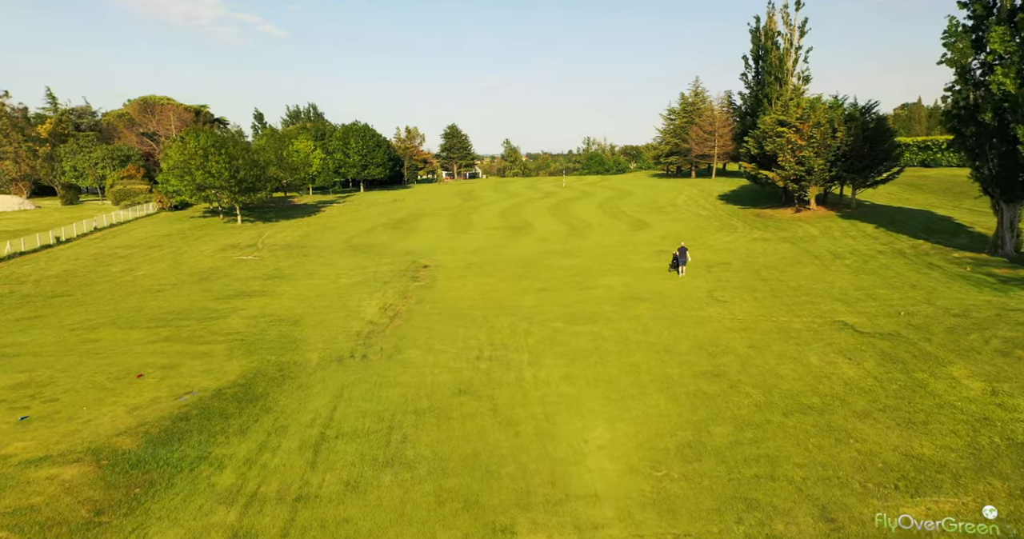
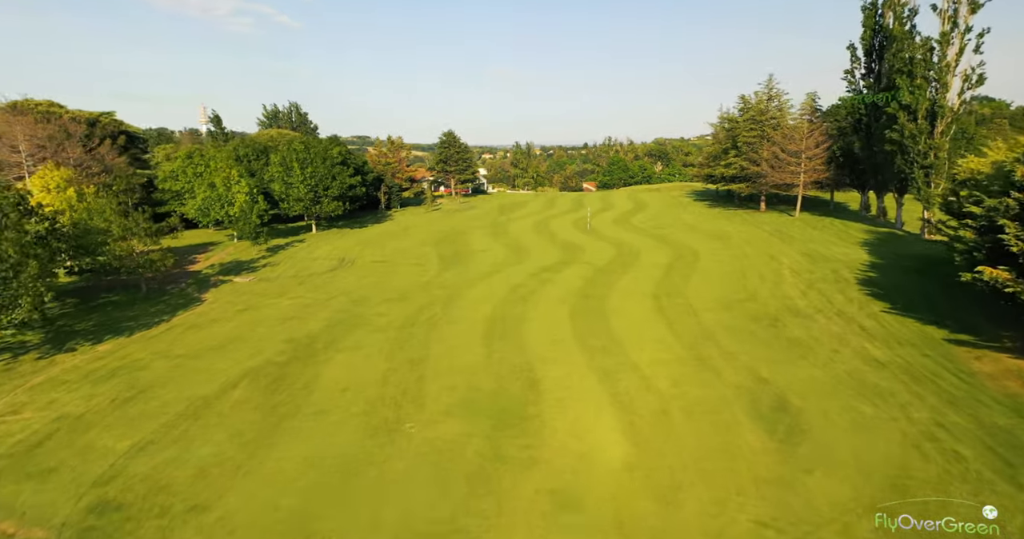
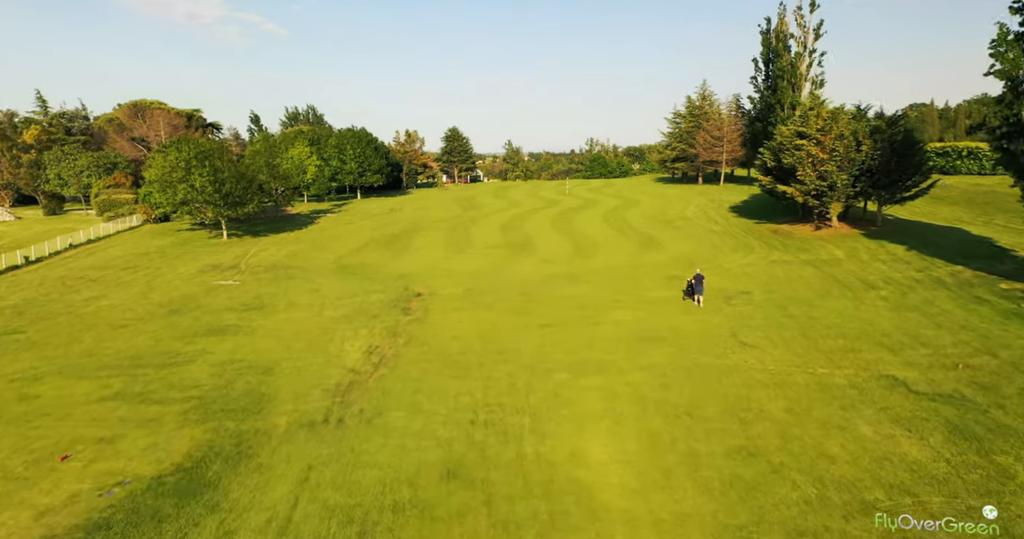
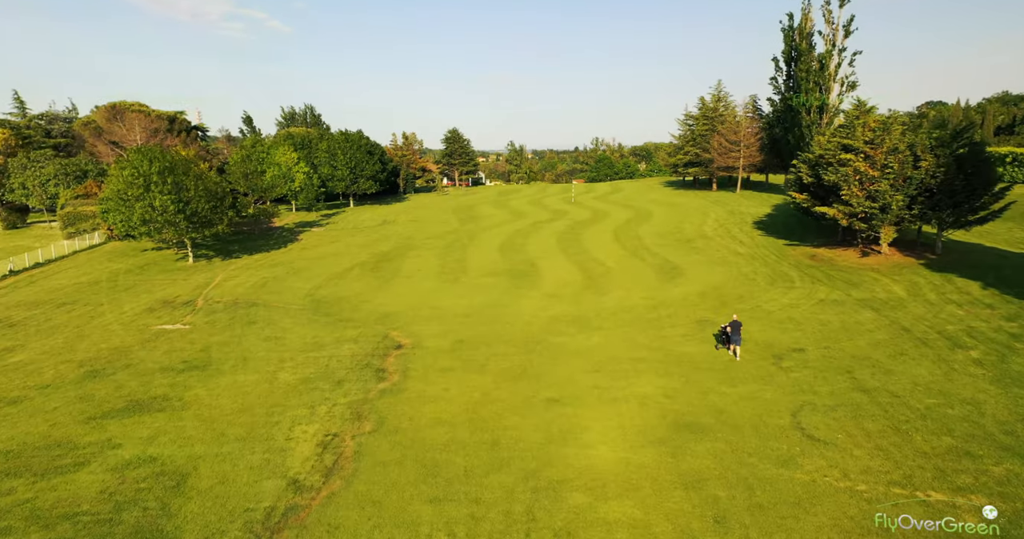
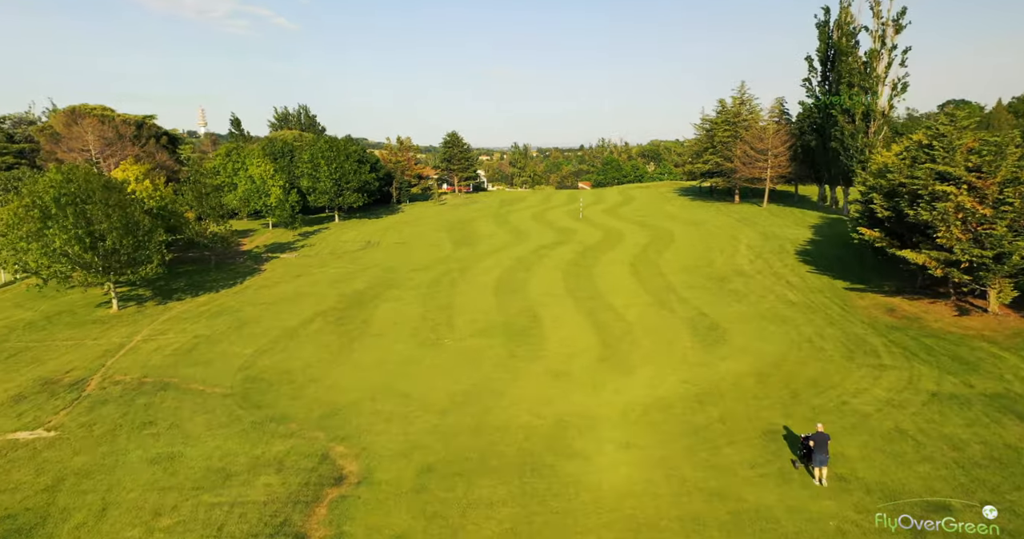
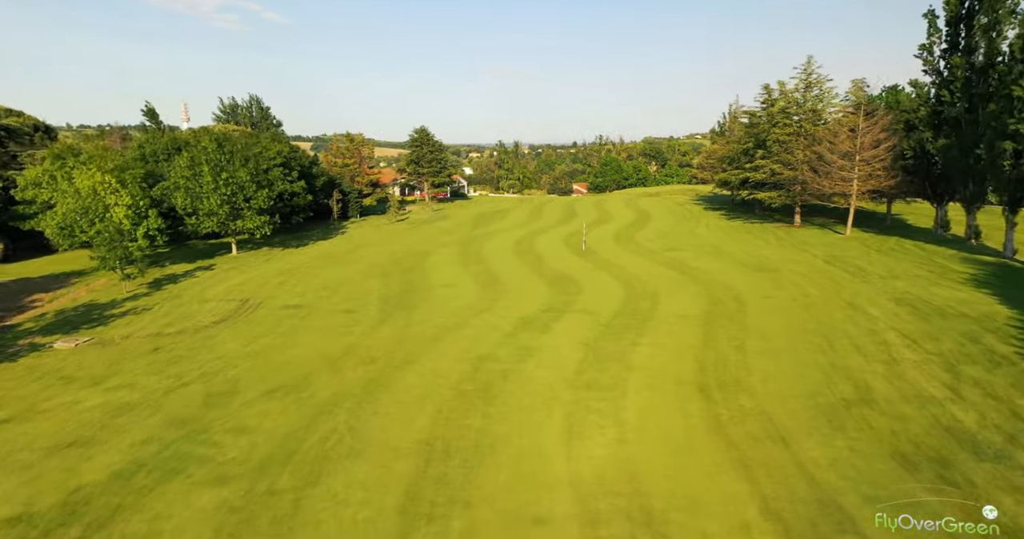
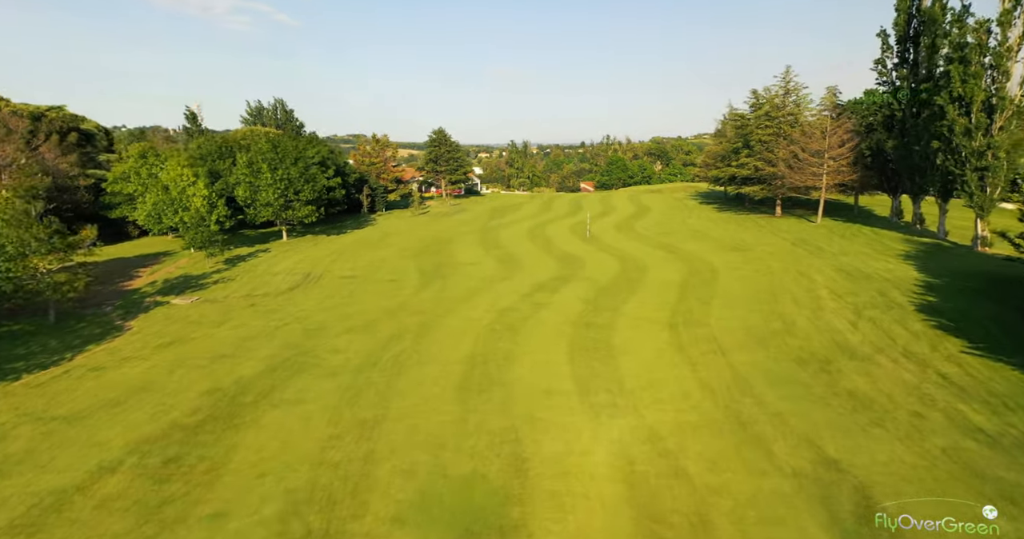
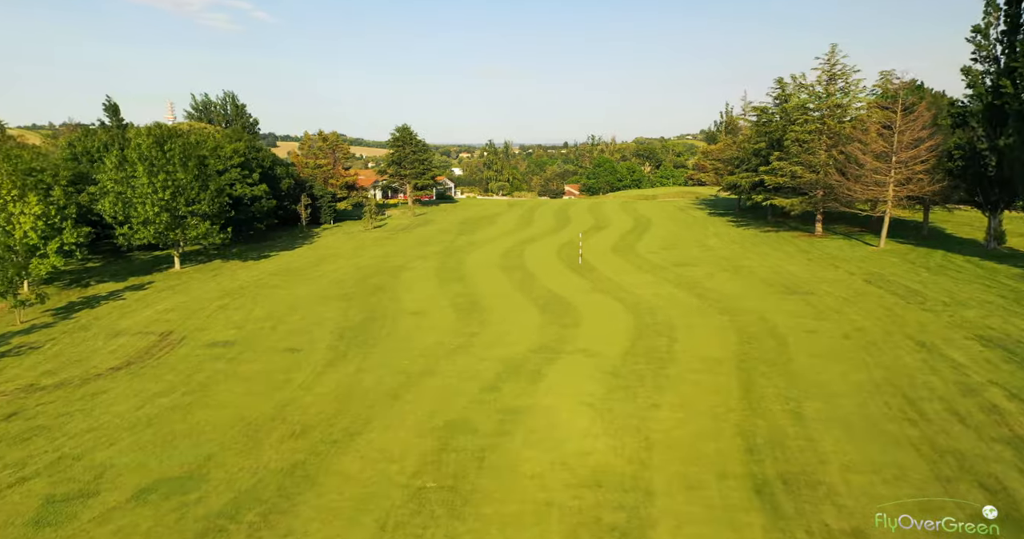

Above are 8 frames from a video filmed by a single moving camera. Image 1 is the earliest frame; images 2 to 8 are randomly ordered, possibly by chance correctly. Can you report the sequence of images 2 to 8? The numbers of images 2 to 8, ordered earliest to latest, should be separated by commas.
3, 4, 5, 2, 7, 6, 8
